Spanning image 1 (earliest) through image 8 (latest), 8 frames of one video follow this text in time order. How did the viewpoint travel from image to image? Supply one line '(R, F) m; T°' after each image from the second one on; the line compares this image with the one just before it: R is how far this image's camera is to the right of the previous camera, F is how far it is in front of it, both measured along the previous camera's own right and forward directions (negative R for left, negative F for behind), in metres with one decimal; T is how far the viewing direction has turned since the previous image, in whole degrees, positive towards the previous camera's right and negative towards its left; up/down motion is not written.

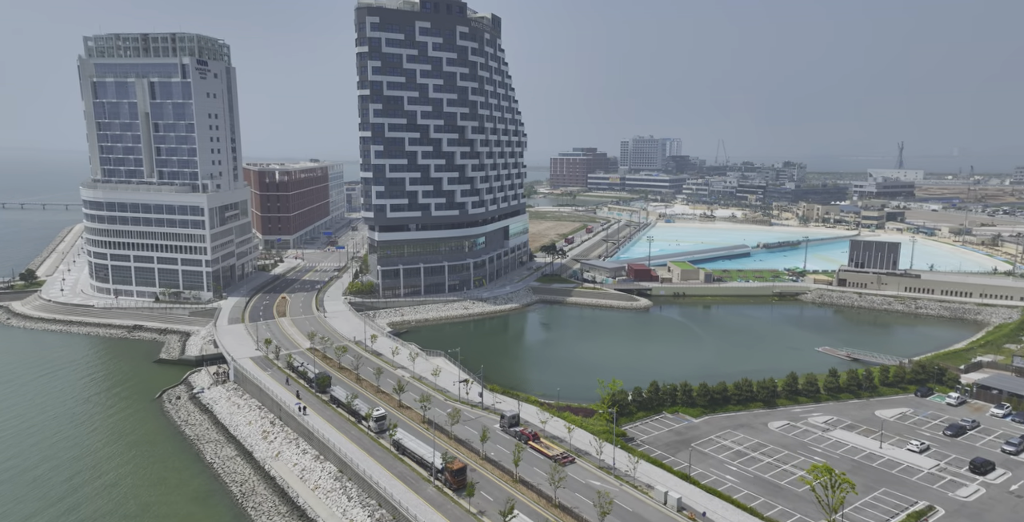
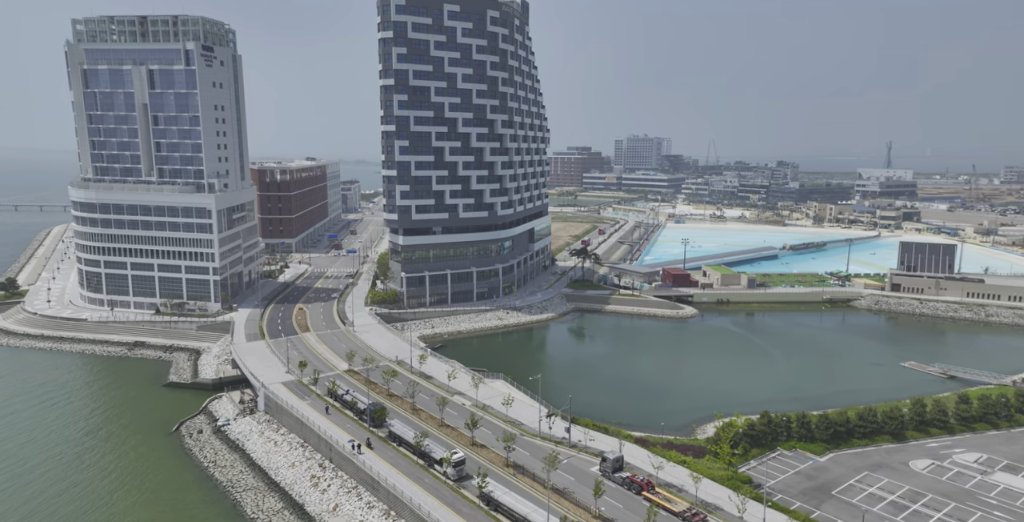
(-10.0, +10.5) m; +2°
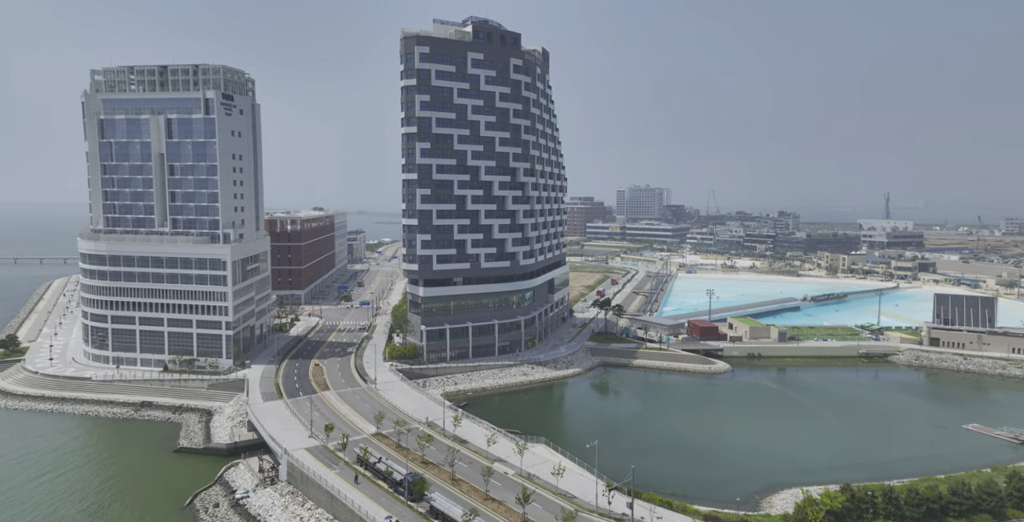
(-4.8, +4.4) m; 0°
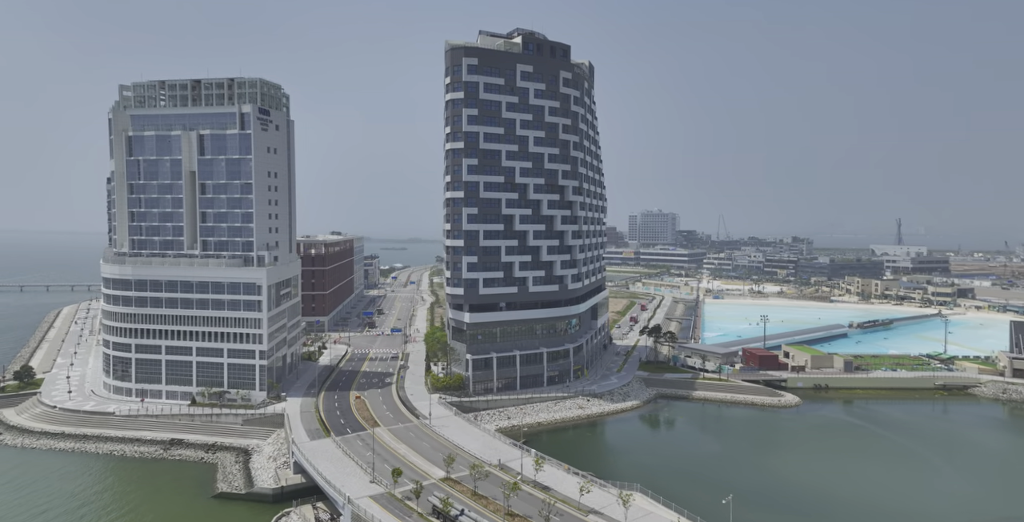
(-8.3, +7.4) m; 0°
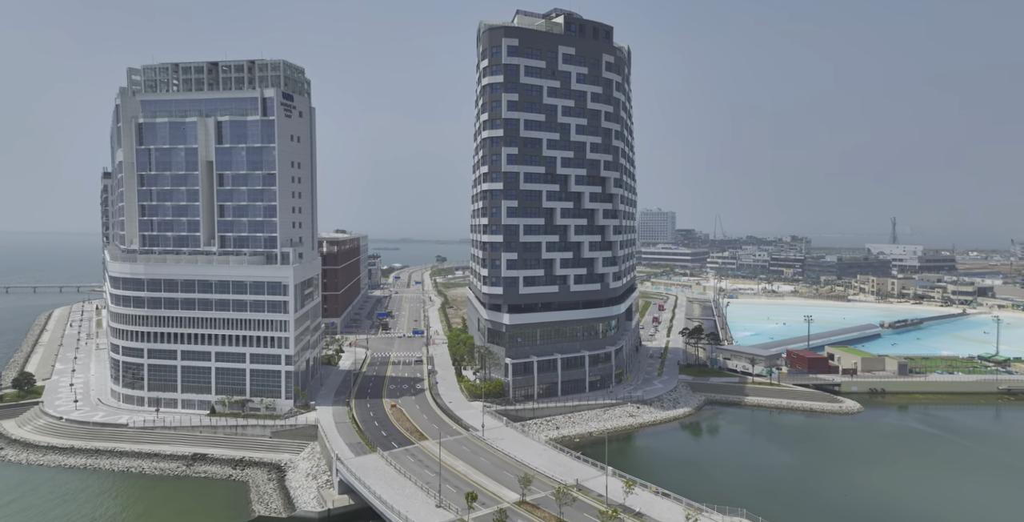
(-8.2, +7.4) m; +1°
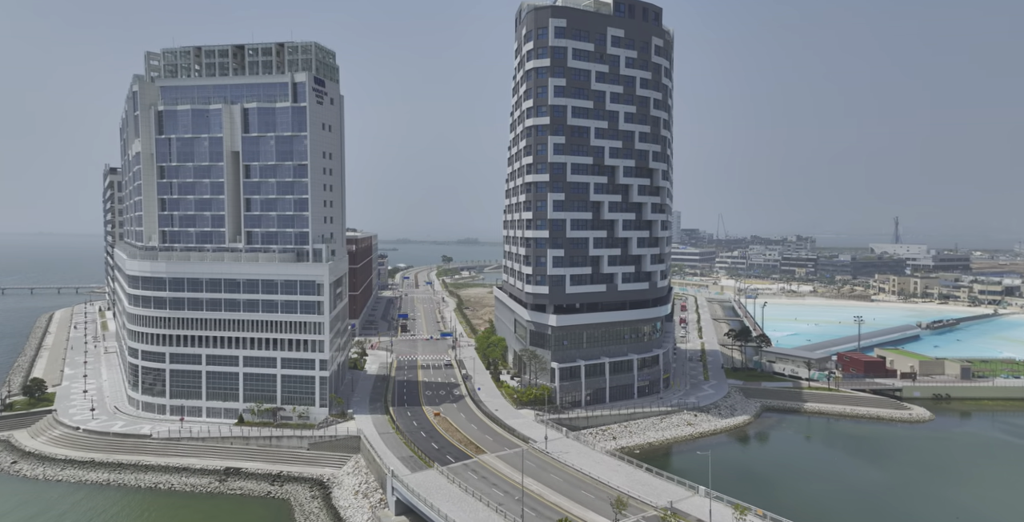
(-7.3, +6.5) m; 0°
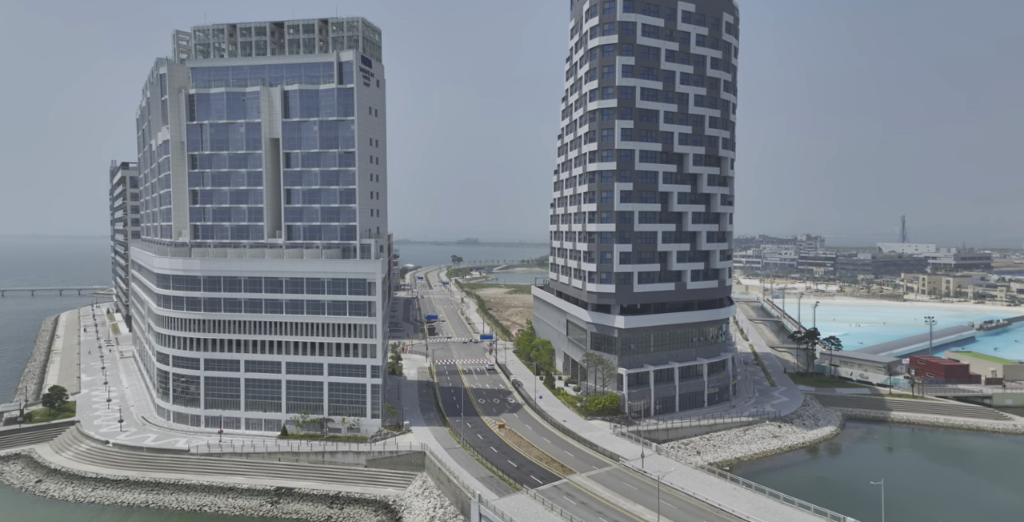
(-8.6, +7.7) m; 0°
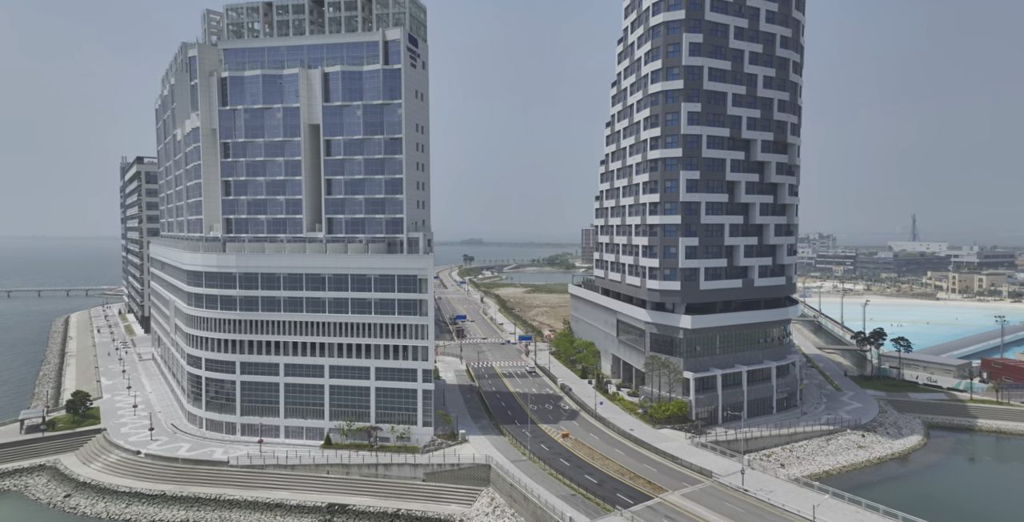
(-6.7, +6.2) m; 0°
